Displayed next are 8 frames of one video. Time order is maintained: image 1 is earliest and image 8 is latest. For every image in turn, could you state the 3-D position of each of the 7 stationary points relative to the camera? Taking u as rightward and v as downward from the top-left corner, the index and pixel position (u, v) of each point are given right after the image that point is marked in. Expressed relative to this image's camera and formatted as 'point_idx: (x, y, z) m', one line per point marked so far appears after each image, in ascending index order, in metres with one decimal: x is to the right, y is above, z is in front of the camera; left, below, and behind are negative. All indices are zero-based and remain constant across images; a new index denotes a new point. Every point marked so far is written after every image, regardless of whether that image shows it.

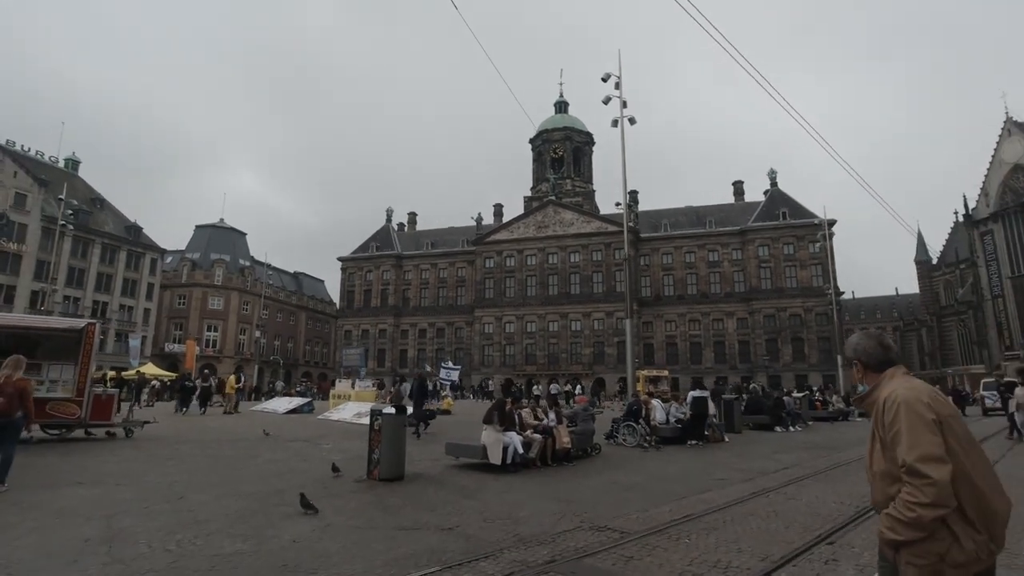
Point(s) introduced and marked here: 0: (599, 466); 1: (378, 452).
0: (+1.6, -3.3, +10.5) m
1: (-2.0, -2.4, +8.5) m
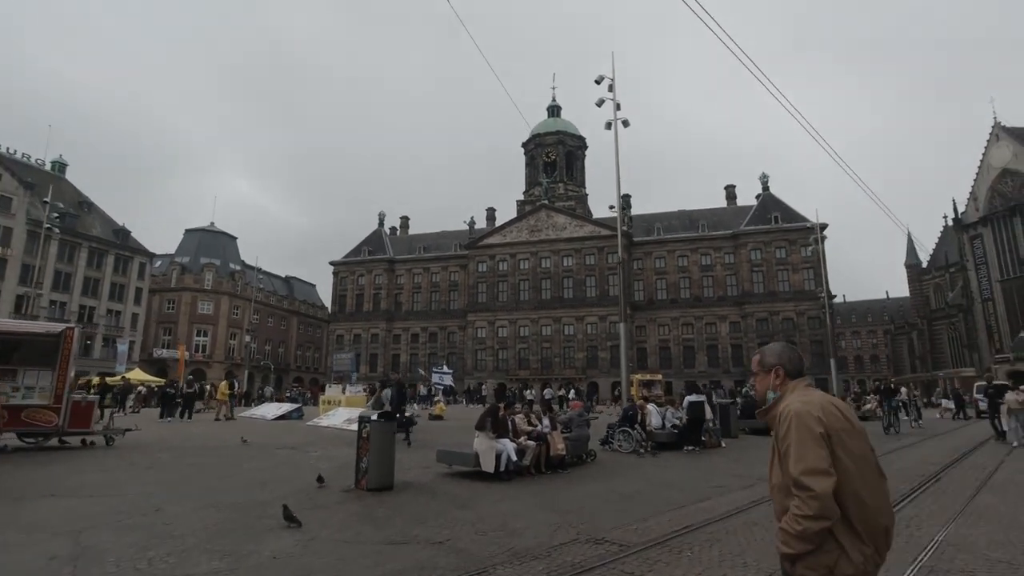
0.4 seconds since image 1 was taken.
0: (+1.5, -3.3, +10.2) m
1: (-2.1, -2.5, +8.2) m
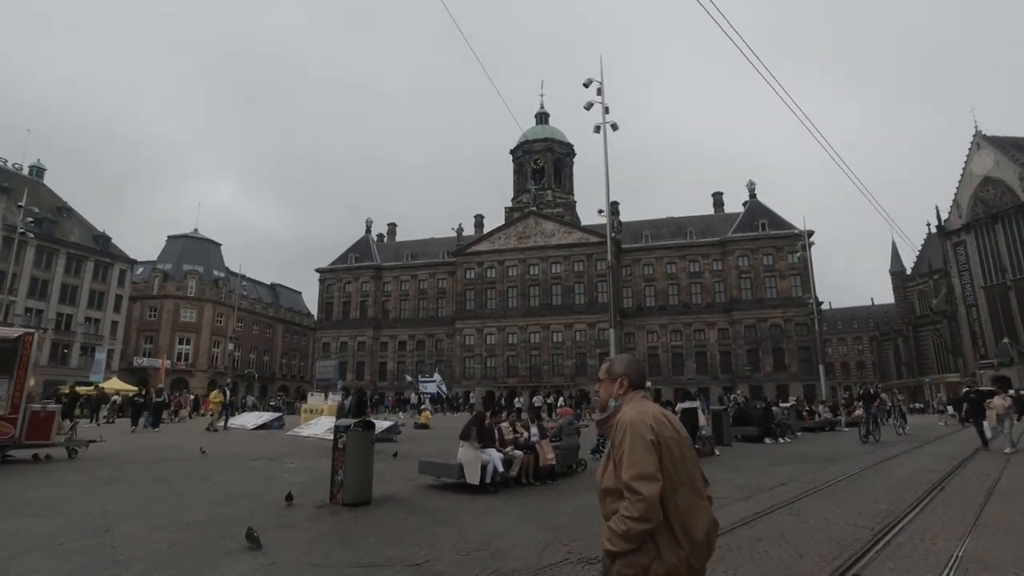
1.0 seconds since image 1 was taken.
0: (+1.3, -3.4, +9.7) m
1: (-2.3, -2.5, +7.6) m
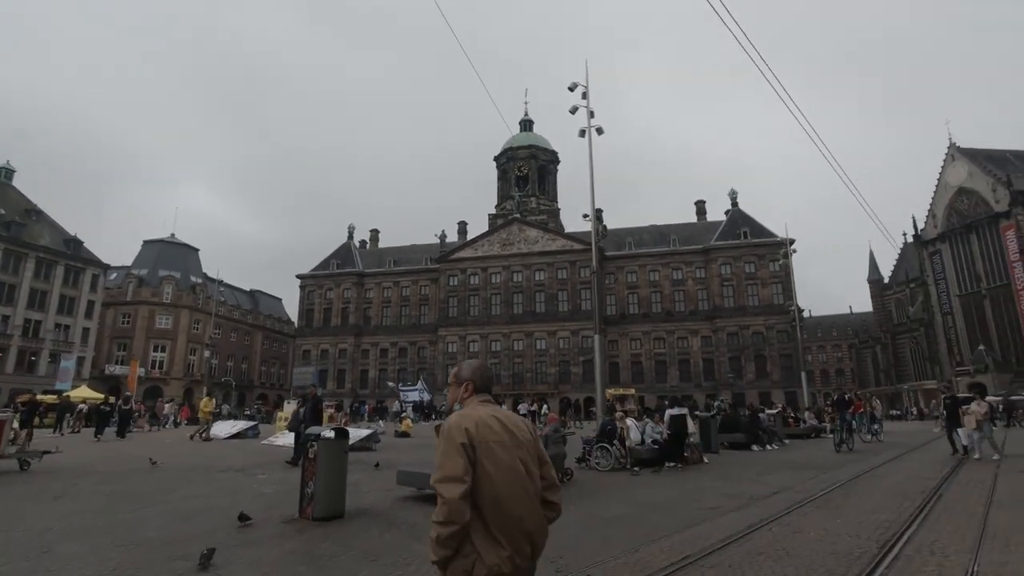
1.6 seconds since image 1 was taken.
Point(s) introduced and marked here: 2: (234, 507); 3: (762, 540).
0: (+1.0, -3.4, +9.3) m
1: (-2.5, -2.4, +7.1) m
2: (-3.7, -2.9, +7.7) m
3: (+2.7, -2.7, +6.2) m
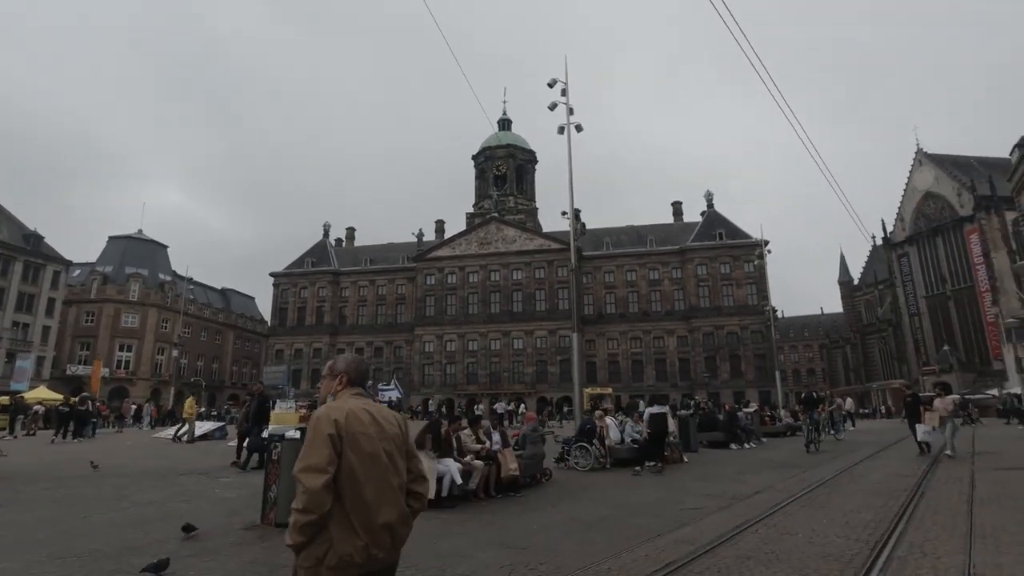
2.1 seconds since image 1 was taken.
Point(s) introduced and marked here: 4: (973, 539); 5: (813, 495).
0: (+0.6, -3.3, +9.0) m
1: (-2.8, -2.3, +6.6) m
2: (-4.0, -2.8, +7.2) m
3: (+2.5, -2.7, +5.9) m
4: (+4.7, -2.6, +5.9) m
5: (+4.6, -3.2, +8.7) m
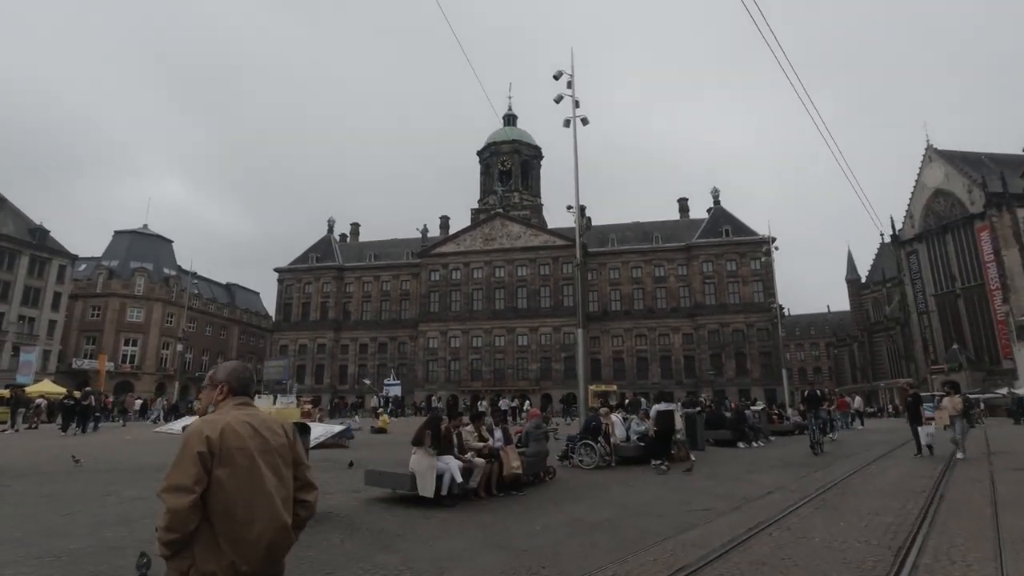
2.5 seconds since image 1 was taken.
0: (+0.7, -3.1, +8.7) m
1: (-2.7, -2.2, +6.4) m
2: (-4.0, -2.7, +6.9) m
3: (+2.5, -2.6, +5.6) m
4: (+4.8, -2.5, +5.5) m
5: (+4.6, -3.1, +8.4) m
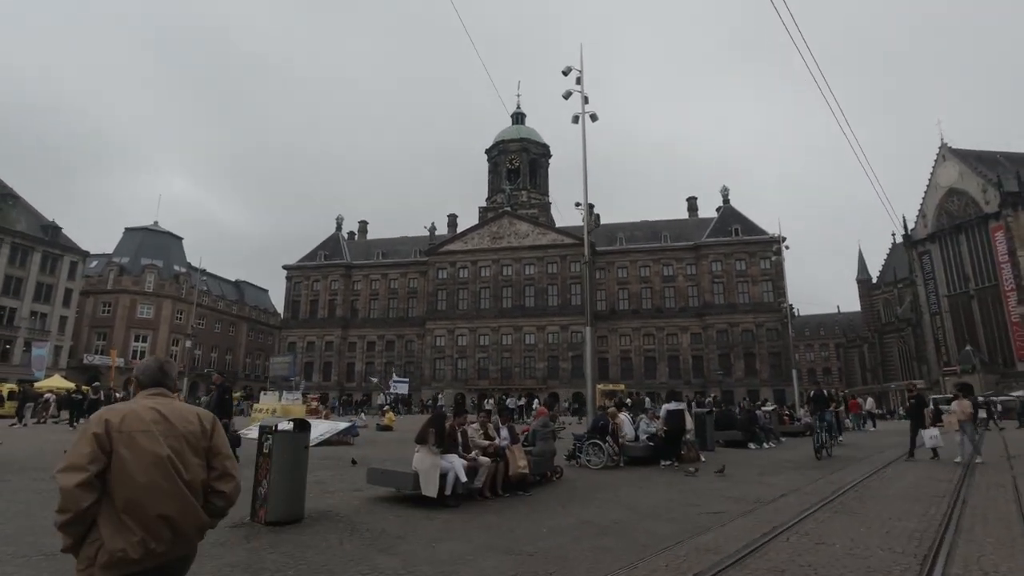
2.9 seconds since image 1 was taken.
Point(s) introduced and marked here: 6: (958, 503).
0: (+0.7, -3.1, +8.5) m
1: (-2.7, -2.1, +6.2) m
2: (-3.9, -2.6, +6.7) m
3: (+2.6, -2.5, +5.4) m
4: (+4.8, -2.5, +5.3) m
5: (+4.7, -3.0, +8.1) m
6: (+6.1, -2.9, +7.8) m
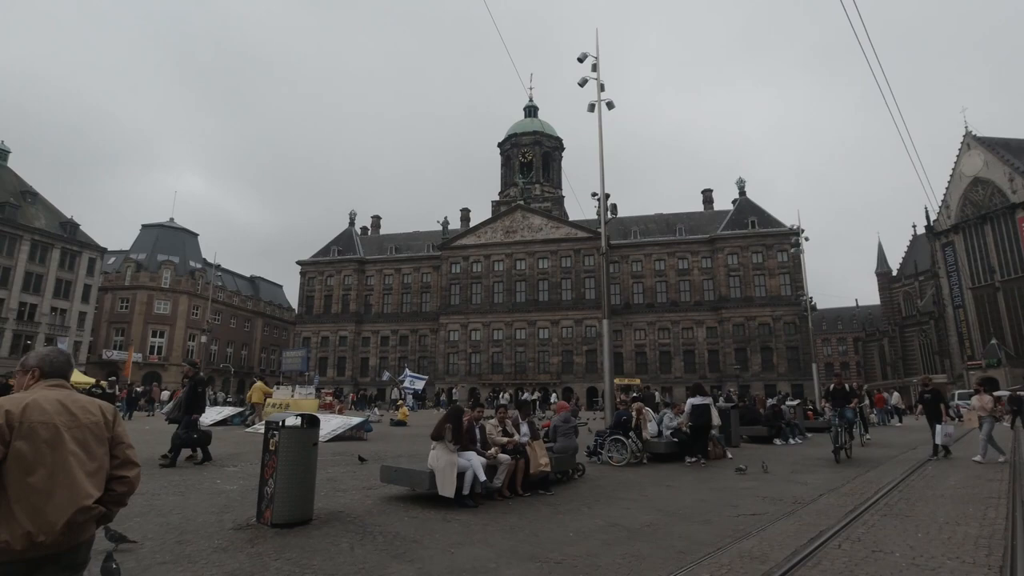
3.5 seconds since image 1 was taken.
0: (+1.0, -2.9, +8.0) m
1: (-2.4, -2.0, +5.8) m
2: (-3.7, -2.5, +6.4) m
3: (+2.8, -2.3, +4.9) m
4: (+5.0, -2.3, +4.7) m
5: (+5.0, -2.8, +7.6) m
6: (+6.3, -2.7, +7.2) m
